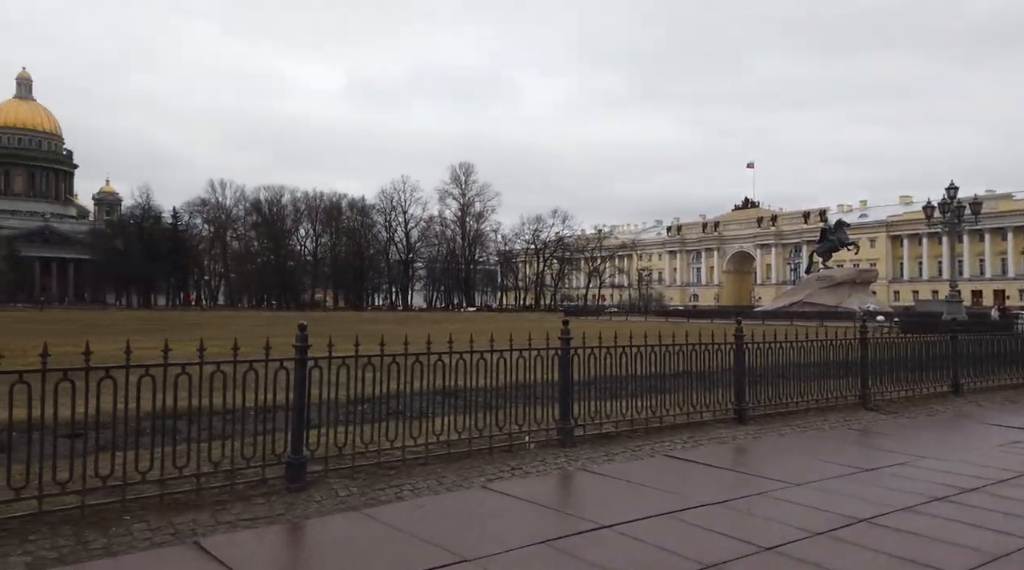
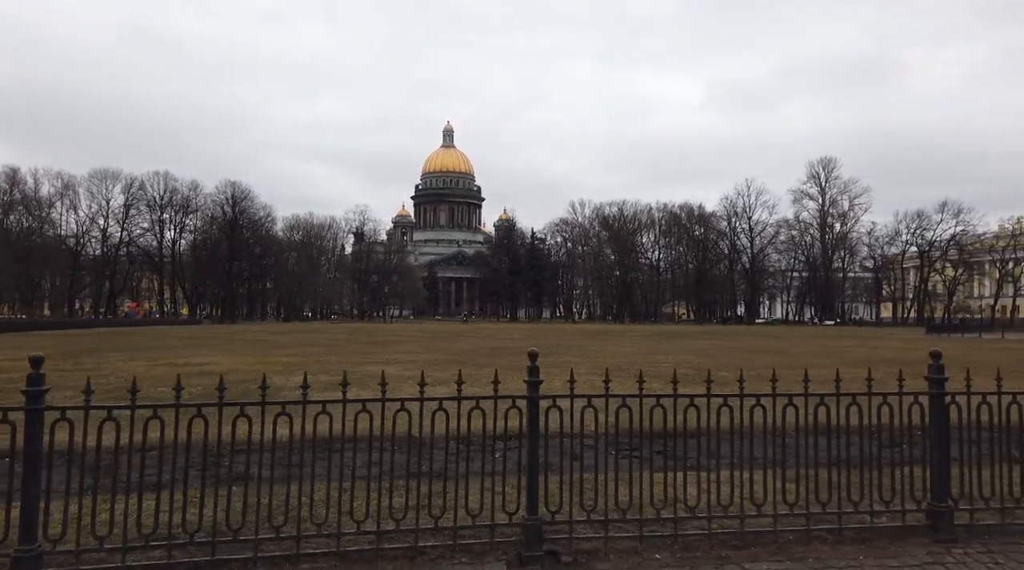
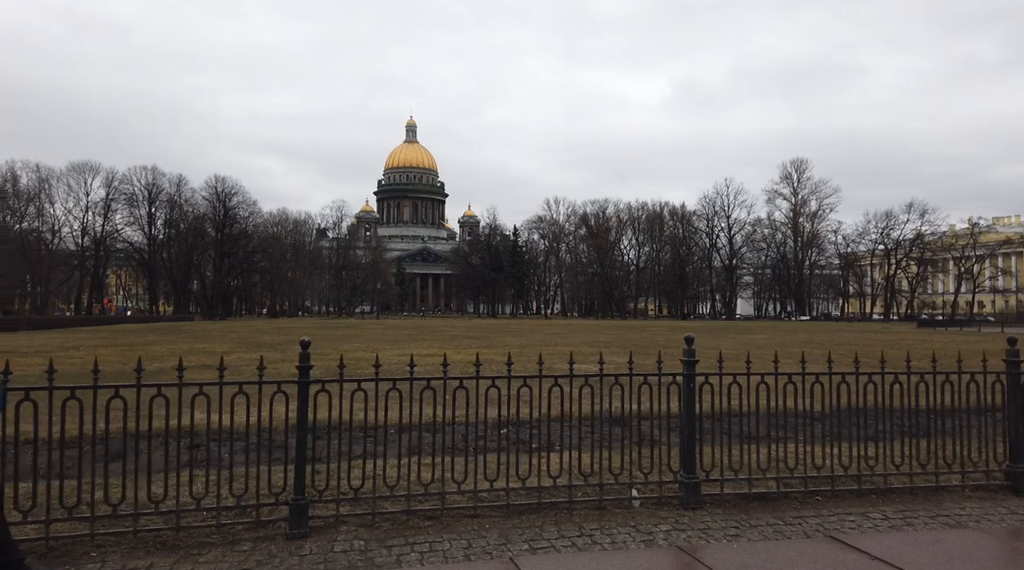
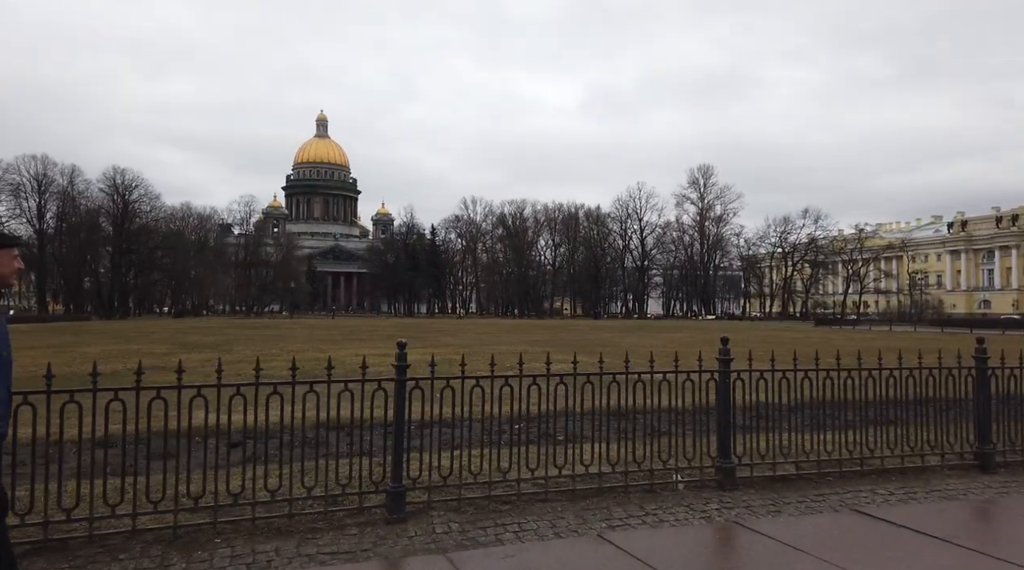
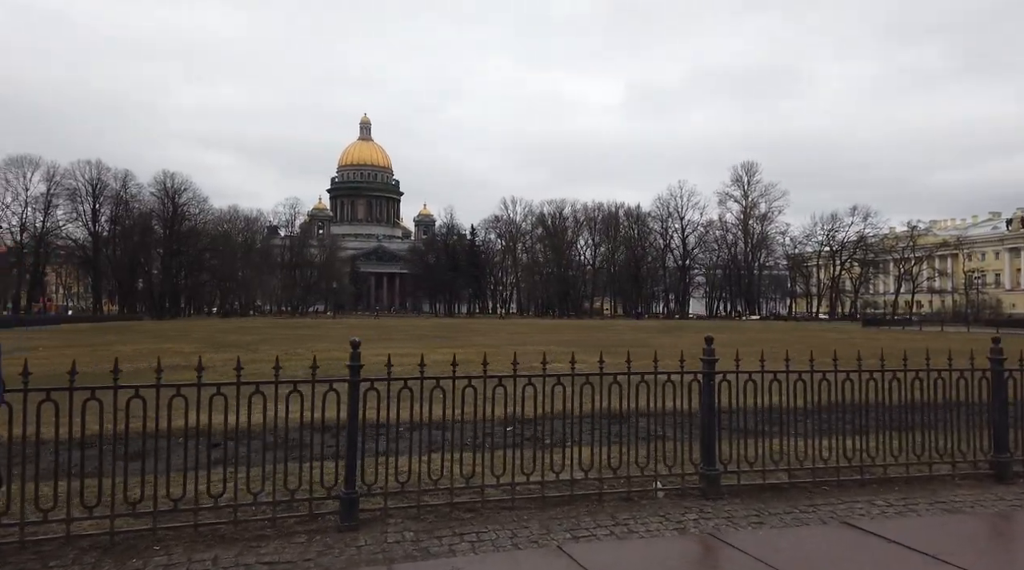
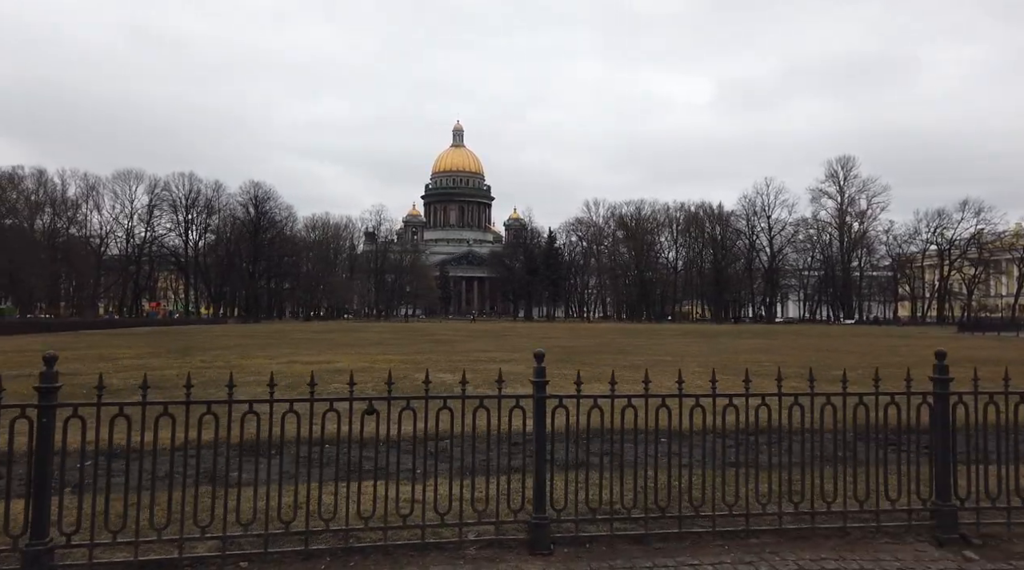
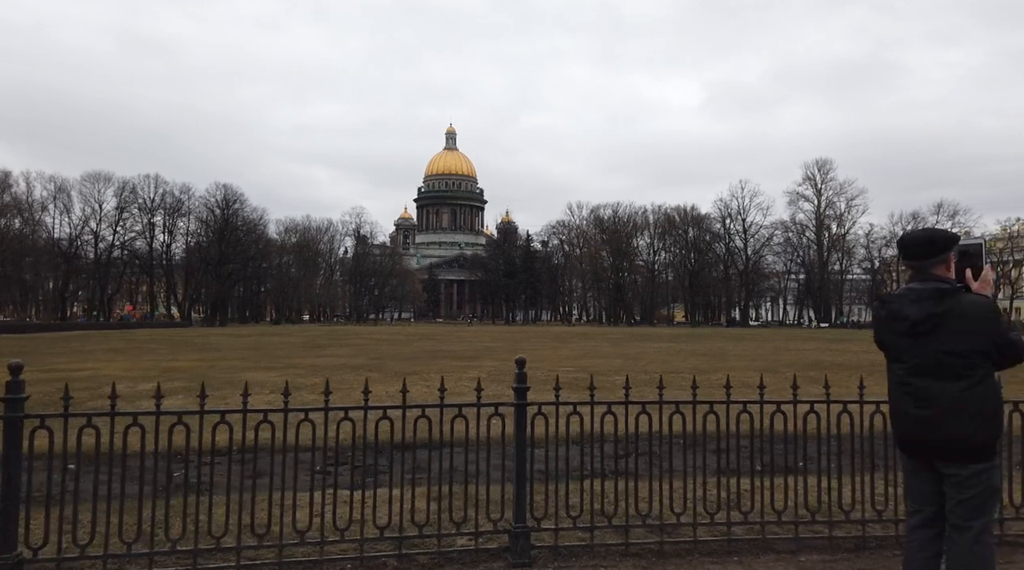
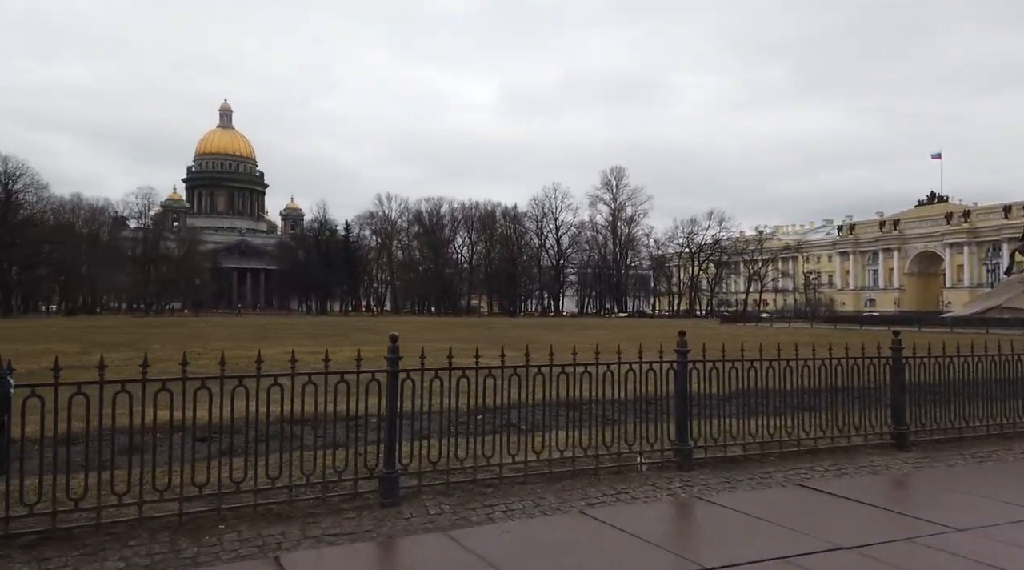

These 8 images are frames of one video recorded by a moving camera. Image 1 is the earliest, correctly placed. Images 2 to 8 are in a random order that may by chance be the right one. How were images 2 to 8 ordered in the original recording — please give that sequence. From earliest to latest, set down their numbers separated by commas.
8, 4, 5, 3, 6, 2, 7
